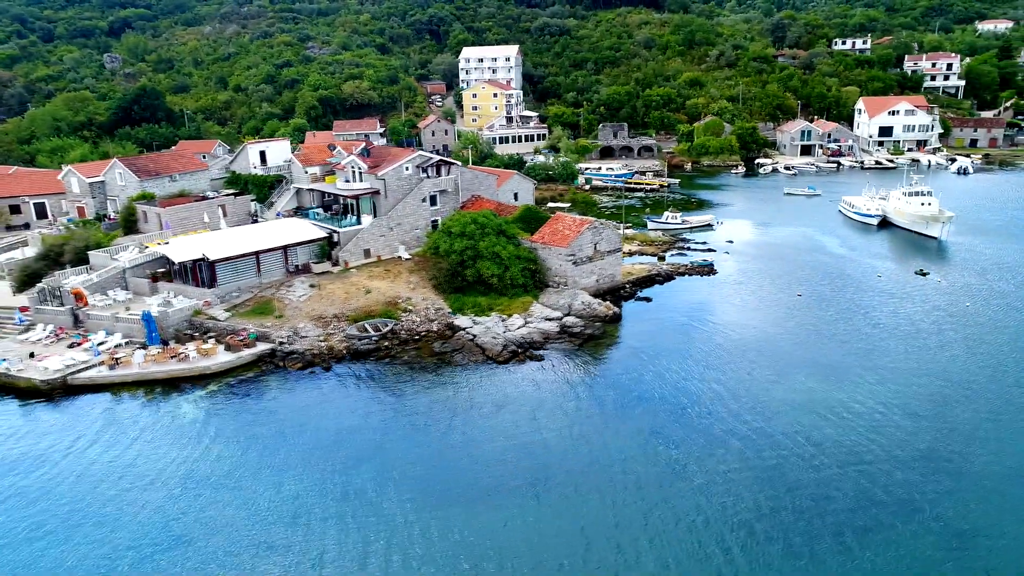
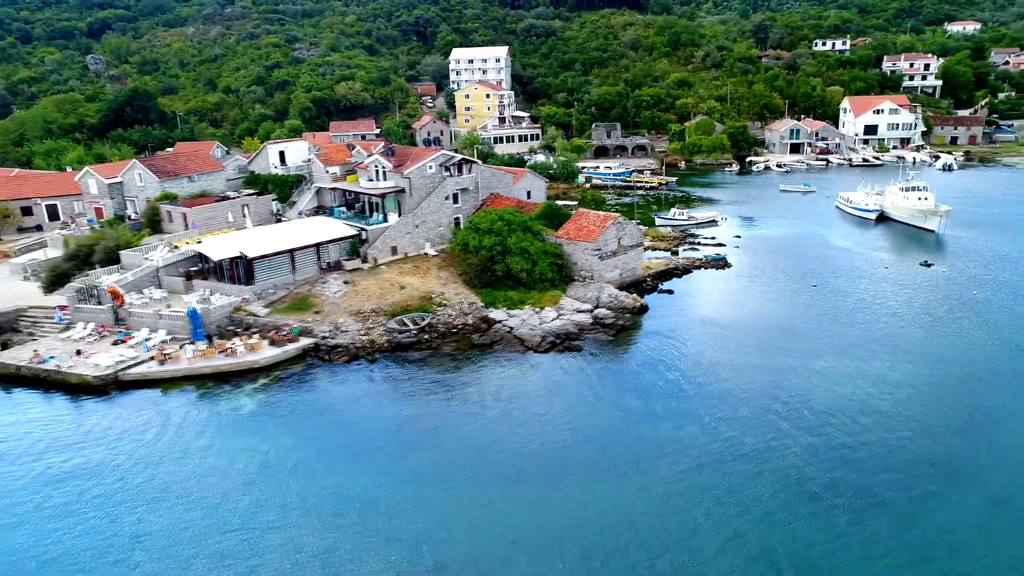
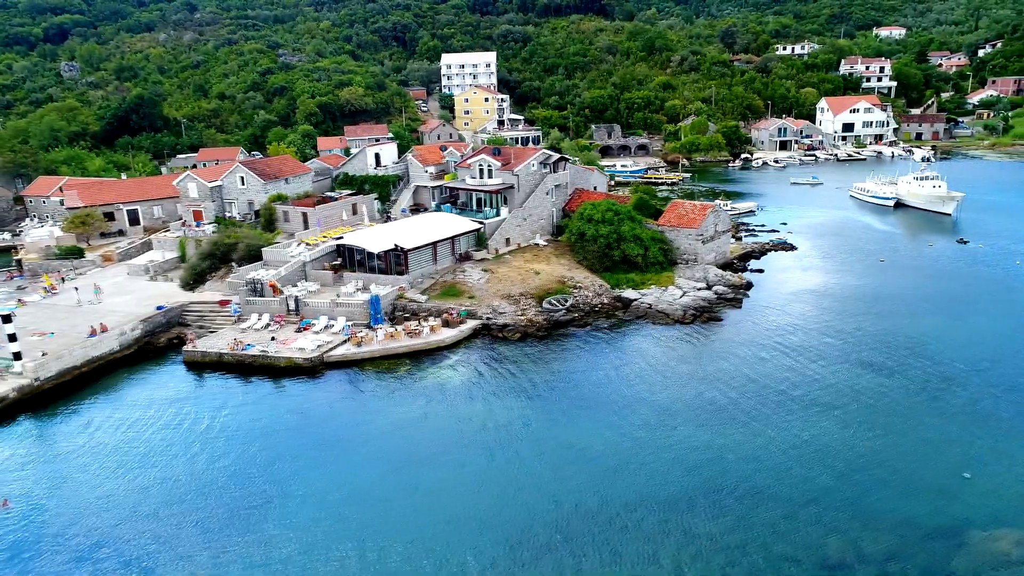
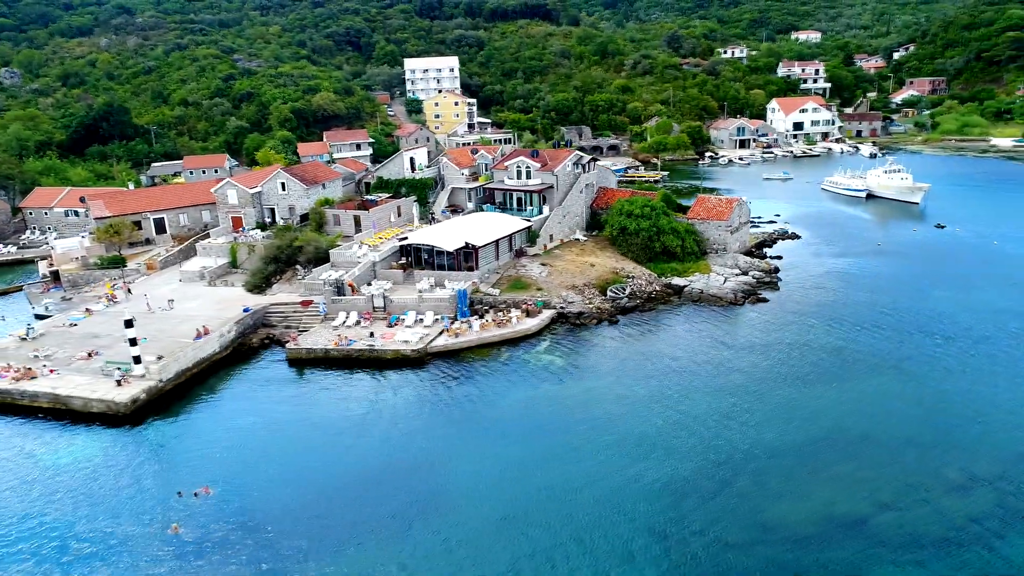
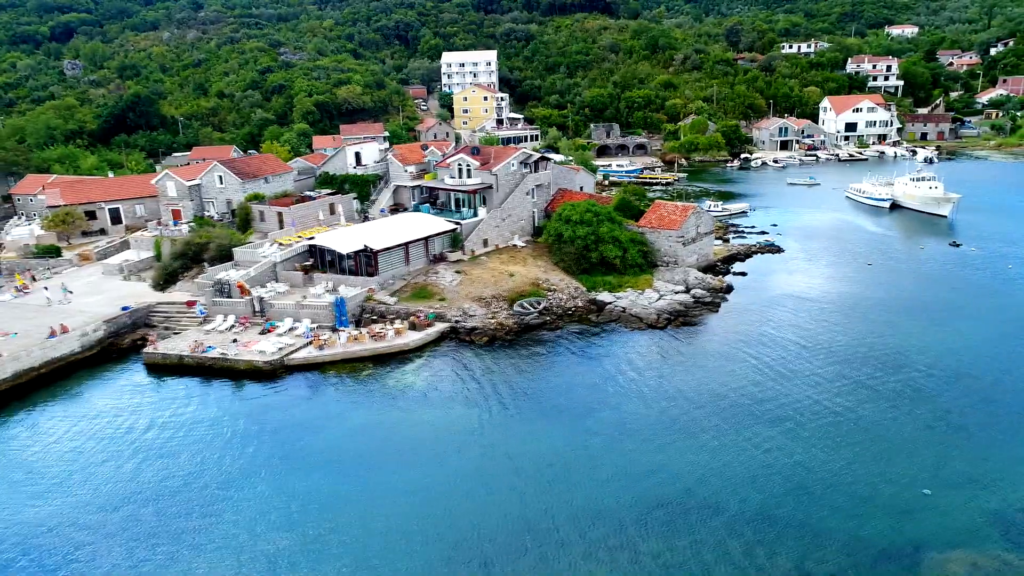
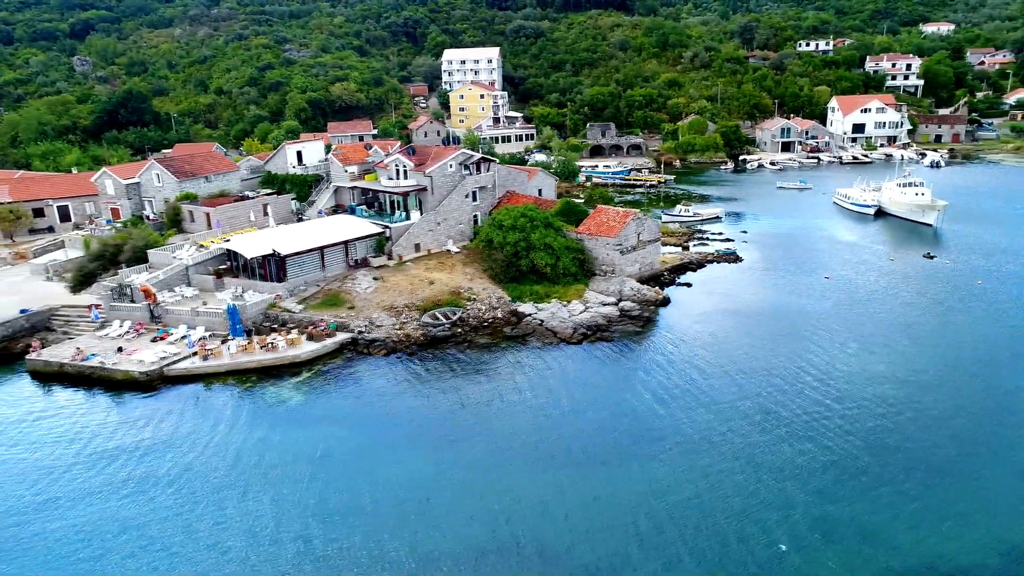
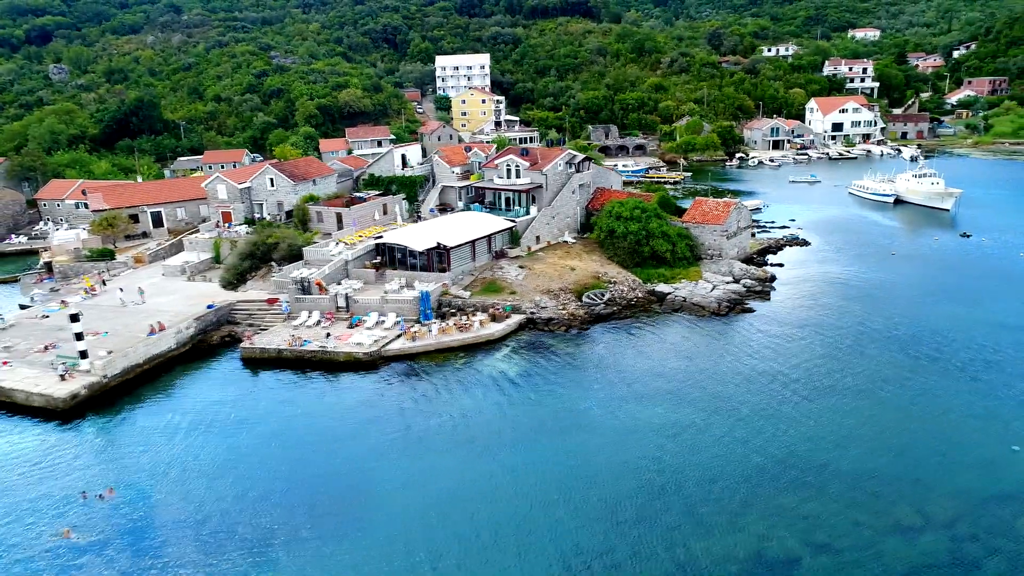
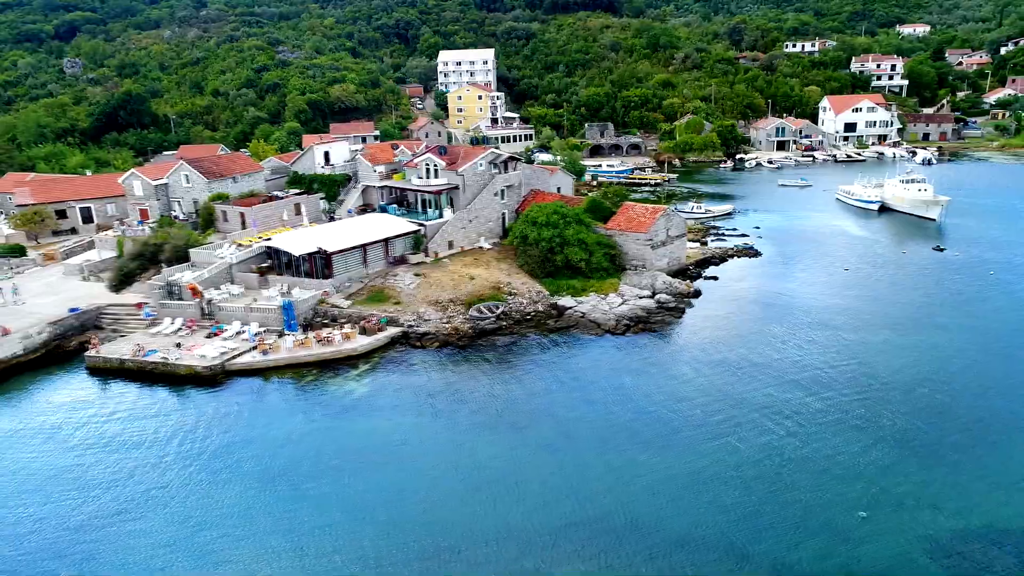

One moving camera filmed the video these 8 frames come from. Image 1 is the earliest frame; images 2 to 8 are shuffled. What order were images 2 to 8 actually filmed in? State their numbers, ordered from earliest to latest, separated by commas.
2, 6, 8, 5, 3, 7, 4
